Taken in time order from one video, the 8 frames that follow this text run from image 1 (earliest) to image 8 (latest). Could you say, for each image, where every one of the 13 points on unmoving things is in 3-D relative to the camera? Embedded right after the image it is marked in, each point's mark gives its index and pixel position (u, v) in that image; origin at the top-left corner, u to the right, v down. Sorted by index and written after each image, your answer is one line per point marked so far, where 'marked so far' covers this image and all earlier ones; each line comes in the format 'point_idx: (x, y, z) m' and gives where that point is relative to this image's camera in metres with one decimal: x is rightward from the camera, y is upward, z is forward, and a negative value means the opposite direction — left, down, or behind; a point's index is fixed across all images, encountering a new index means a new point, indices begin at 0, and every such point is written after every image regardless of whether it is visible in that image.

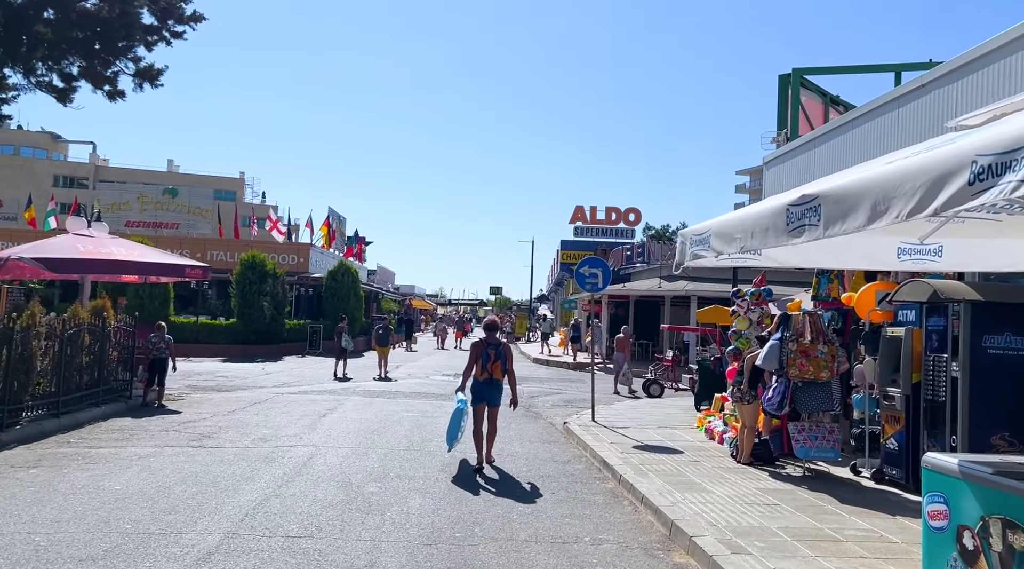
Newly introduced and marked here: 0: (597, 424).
0: (+1.3, -2.2, +11.4) m
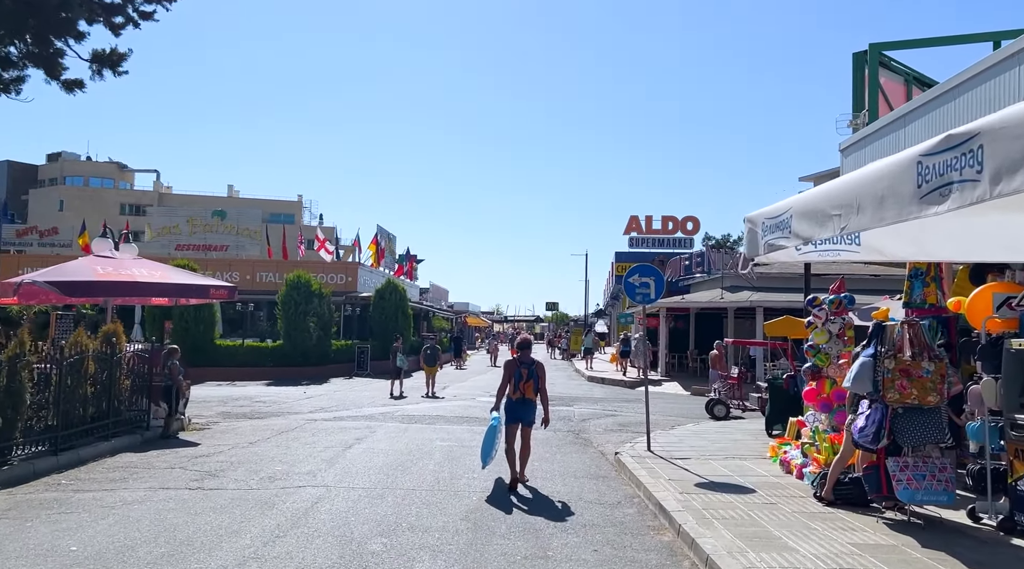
0: (+1.9, -2.3, +10.0) m
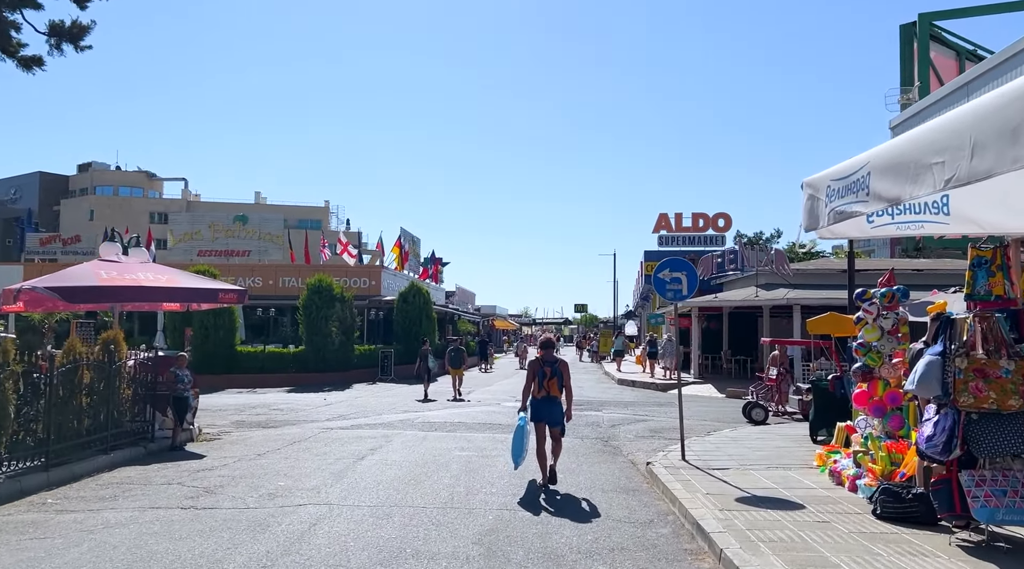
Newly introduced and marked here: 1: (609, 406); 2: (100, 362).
0: (+2.2, -2.3, +9.2) m
1: (+2.5, -3.2, +18.8) m
2: (-5.6, -1.1, +9.9) m
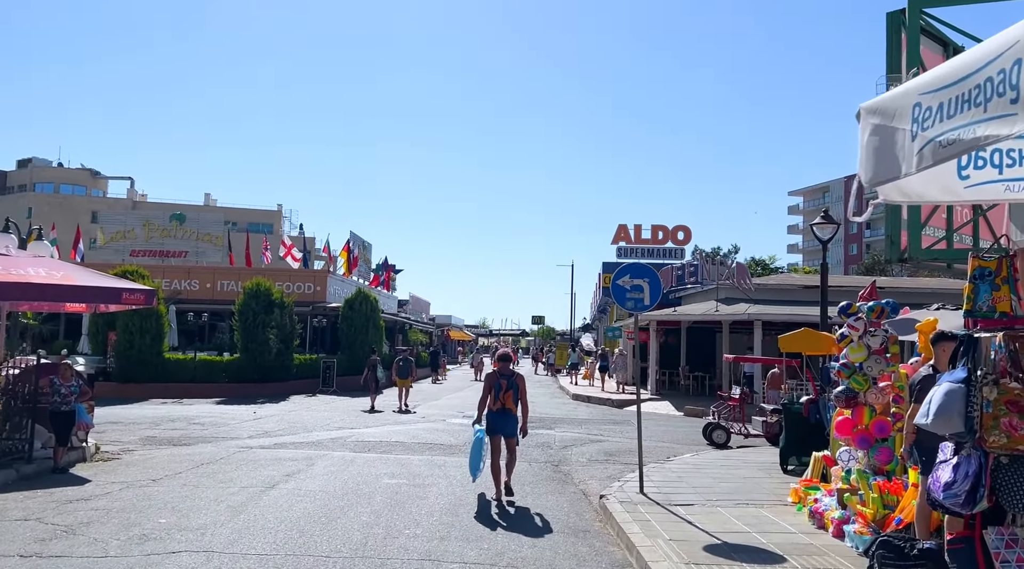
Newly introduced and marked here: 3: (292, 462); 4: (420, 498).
0: (+1.5, -2.4, +8.0) m
1: (+1.2, -3.4, +17.6) m
2: (-6.4, -1.0, +8.3) m
3: (-3.4, -2.7, +11.2) m
4: (-1.1, -2.5, +8.6) m
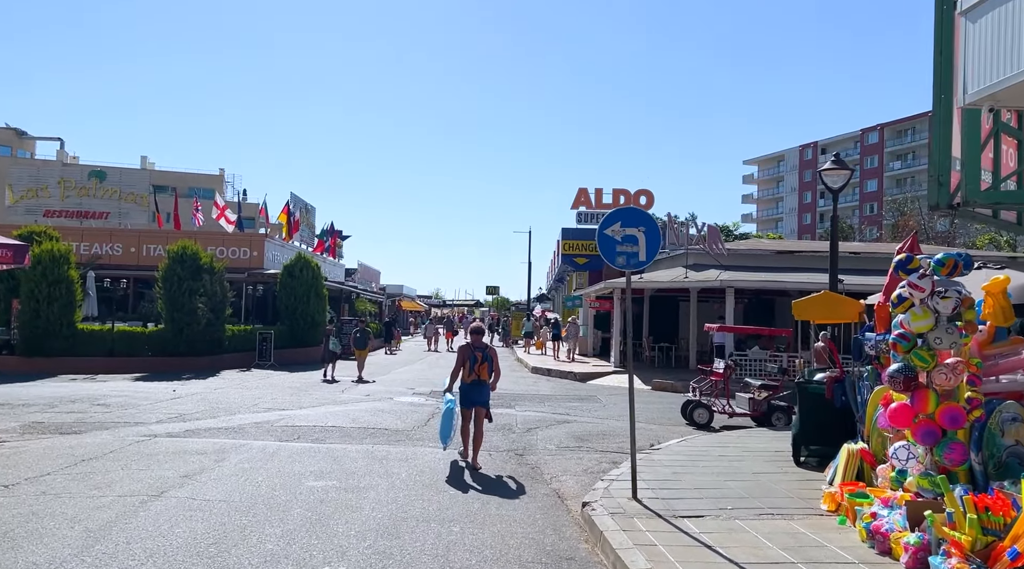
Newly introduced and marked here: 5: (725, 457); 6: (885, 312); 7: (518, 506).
0: (+1.1, -1.9, +6.2) m
1: (+0.2, -2.6, +15.9) m
2: (-6.7, -0.5, +6.0) m
3: (-3.9, -2.2, +9.2) m
4: (-1.5, -2.0, +6.7) m
5: (+2.5, -2.0, +8.6) m
6: (+3.5, -0.3, +6.8) m
7: (0.0, -2.2, +7.1) m
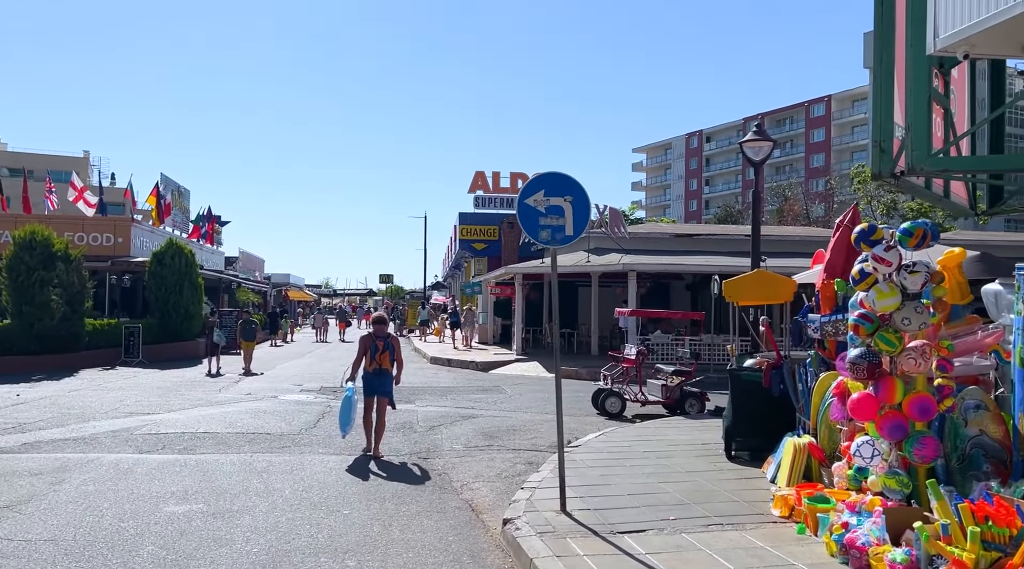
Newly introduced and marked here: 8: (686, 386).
0: (+0.5, -1.8, +5.3) m
1: (-1.8, -2.3, +14.7) m
2: (-7.3, -0.5, +4.0) m
3: (-5.0, -2.0, +7.5) m
4: (-2.2, -1.9, +5.4) m
5: (+1.5, -1.8, +7.8) m
6: (+2.7, -0.1, +6.2) m
7: (-0.7, -2.0, +6.0) m
8: (+2.9, -1.7, +12.2) m
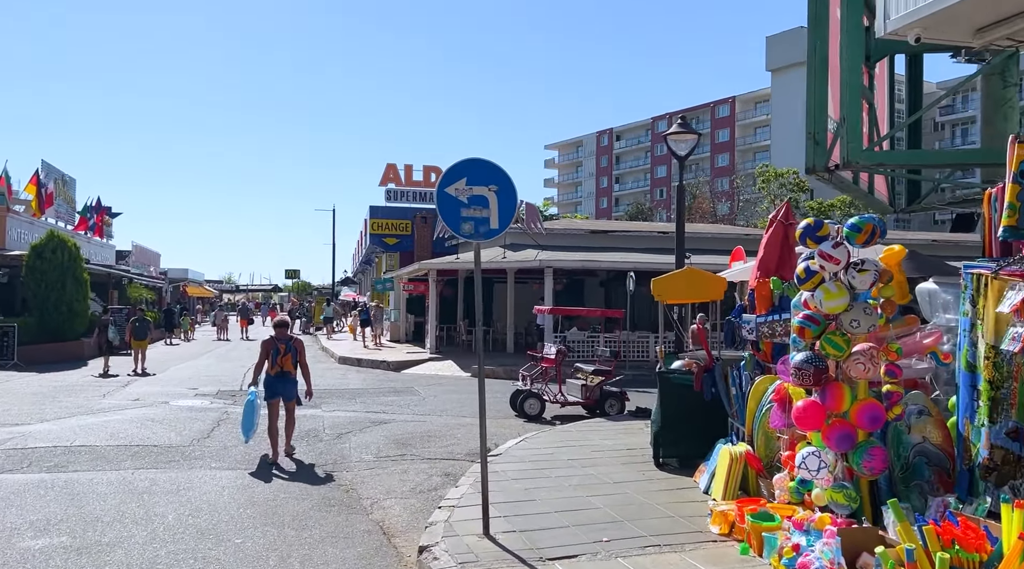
0: (-0.1, -1.8, +4.8) m
1: (-3.5, -2.2, +13.8) m
2: (-7.6, -0.4, +2.5) m
3: (-5.7, -2.0, +6.3) m
4: (-2.7, -1.9, +4.5) m
5: (+0.6, -1.8, +7.4) m
6: (+2.1, 0.0, +5.9) m
7: (-1.3, -2.0, +5.3) m
8: (+1.5, -1.7, +11.9) m
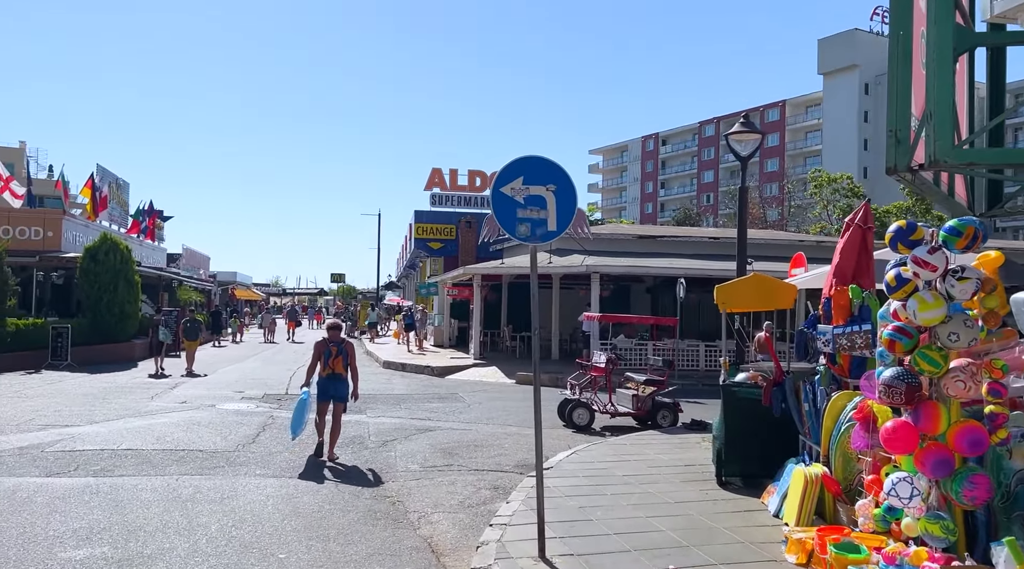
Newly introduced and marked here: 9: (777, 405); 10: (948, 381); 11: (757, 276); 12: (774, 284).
0: (+0.3, -1.8, +4.4) m
1: (-2.6, -2.3, +13.7) m
2: (-7.3, -0.4, +2.6) m
3: (-5.3, -2.0, +6.3) m
4: (-2.3, -1.9, +4.3) m
5: (+1.2, -1.9, +7.0) m
6: (+2.5, -0.1, +5.4) m
7: (-0.9, -2.0, +5.0) m
8: (+2.3, -1.8, +11.5) m
9: (+2.2, -1.0, +6.2) m
10: (+2.5, -0.5, +4.1) m
11: (+2.2, +0.1, +6.7) m
12: (+2.4, 0.0, +6.6) m
